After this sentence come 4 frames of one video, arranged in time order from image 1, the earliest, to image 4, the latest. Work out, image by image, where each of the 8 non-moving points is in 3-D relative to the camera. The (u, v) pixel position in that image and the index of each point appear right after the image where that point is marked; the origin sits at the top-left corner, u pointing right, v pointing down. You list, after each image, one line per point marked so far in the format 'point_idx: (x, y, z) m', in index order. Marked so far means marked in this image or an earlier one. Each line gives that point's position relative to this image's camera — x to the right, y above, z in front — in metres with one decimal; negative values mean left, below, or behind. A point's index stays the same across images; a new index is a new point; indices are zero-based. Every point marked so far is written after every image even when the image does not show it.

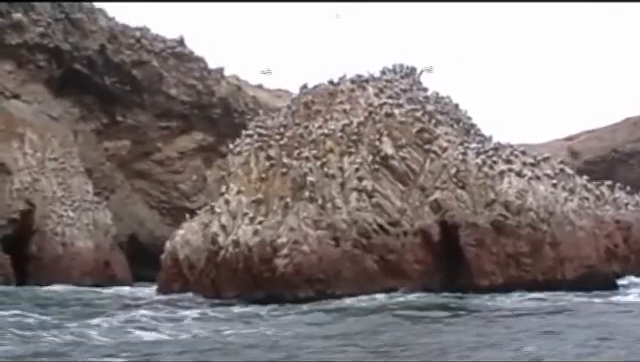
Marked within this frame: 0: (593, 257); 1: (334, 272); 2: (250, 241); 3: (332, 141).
0: (+4.1, -1.2, +15.2) m
1: (+0.1, -1.3, +13.9) m
2: (-1.1, -0.9, +14.5) m
3: (+0.2, +0.6, +16.1) m
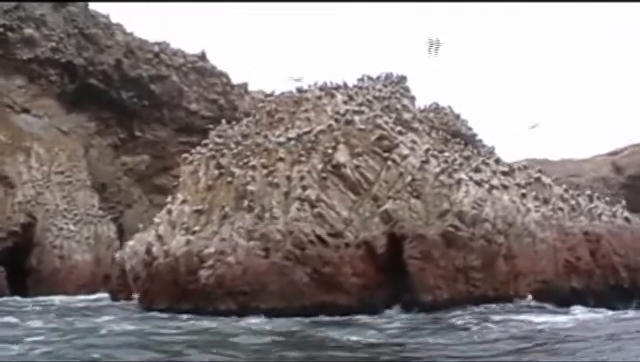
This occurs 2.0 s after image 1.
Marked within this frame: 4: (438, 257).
0: (+3.3, -1.3, +14.2) m
1: (-0.9, -1.4, +13.3) m
2: (-2.0, -1.0, +14.0) m
3: (-0.5, +0.5, +15.5) m
4: (+1.7, -1.1, +13.9) m
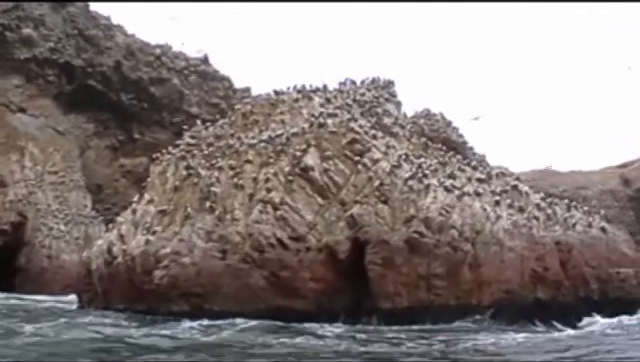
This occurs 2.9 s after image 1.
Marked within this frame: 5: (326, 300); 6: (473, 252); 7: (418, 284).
0: (+2.7, -1.4, +13.8) m
1: (-1.4, -1.4, +13.1) m
2: (-2.6, -1.0, +13.8) m
3: (-1.0, +0.4, +15.3) m
4: (+1.1, -1.1, +13.6) m
5: (+0.1, -1.6, +13.5) m
6: (+2.1, -1.0, +13.9) m
7: (+1.4, -1.4, +13.6) m
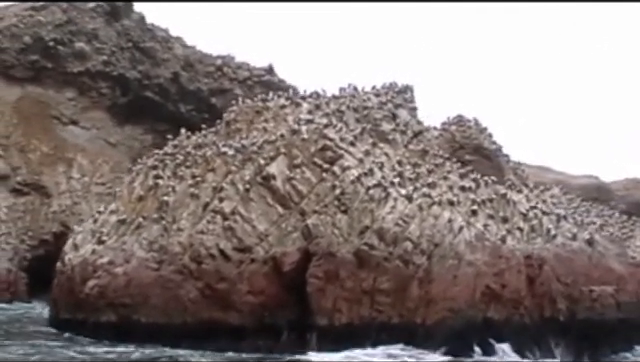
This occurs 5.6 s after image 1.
0: (+1.9, -1.5, +12.8) m
1: (-2.3, -1.5, +12.8) m
2: (-3.3, -1.1, +13.7) m
3: (-1.5, +0.3, +14.9) m
4: (+0.3, -1.3, +12.8) m
5: (-0.7, -1.7, +12.9) m
6: (+1.4, -1.1, +12.9) m
7: (+0.6, -1.5, +12.8) m
